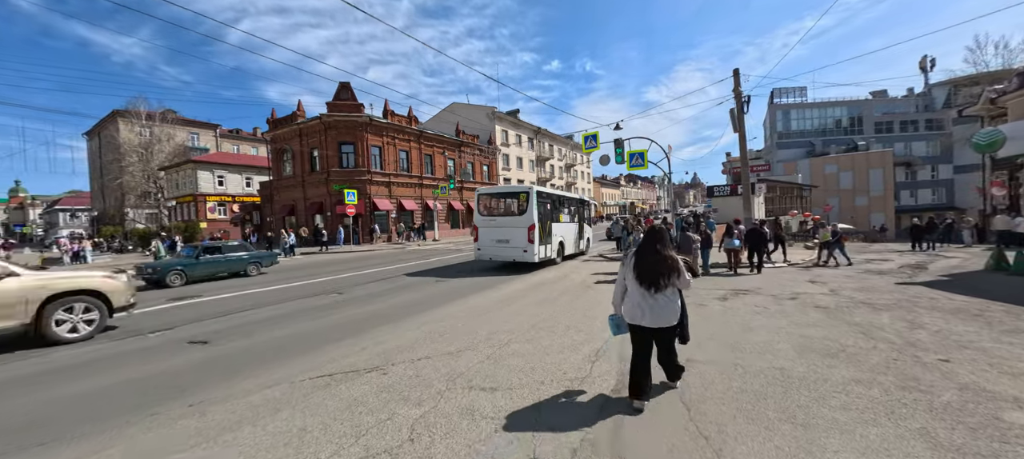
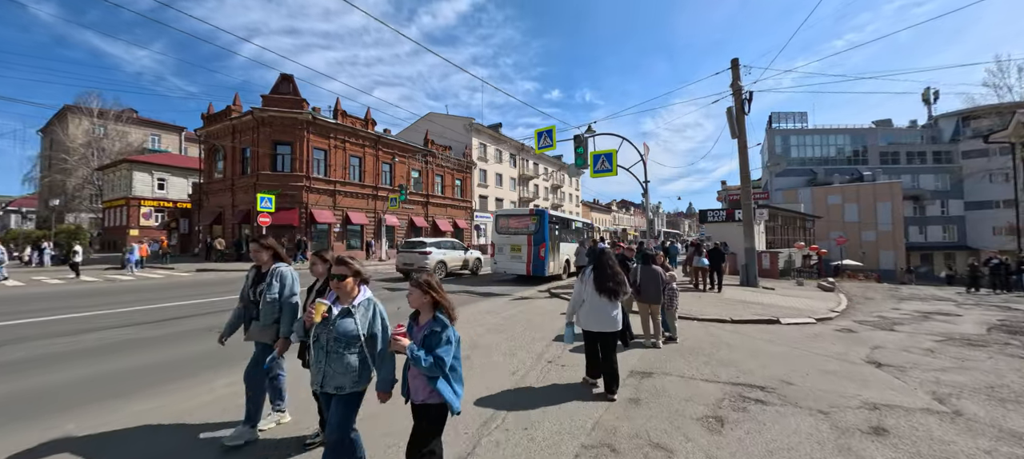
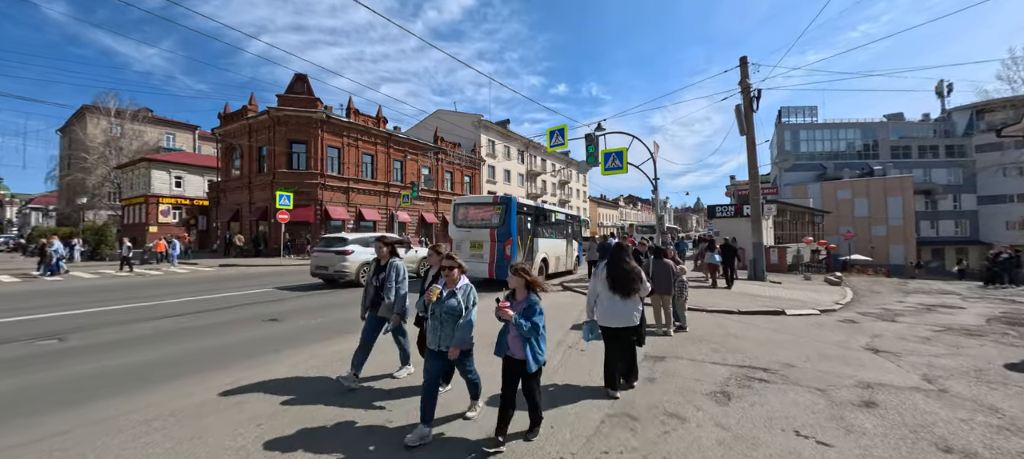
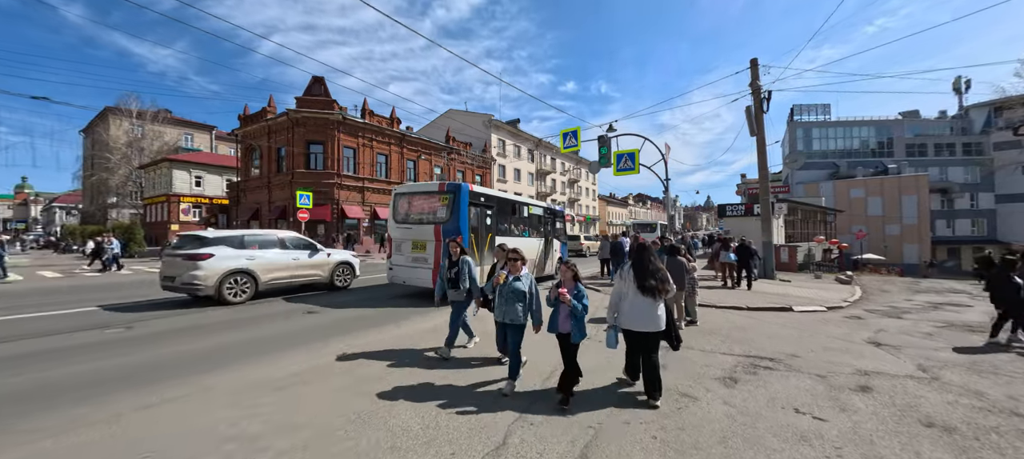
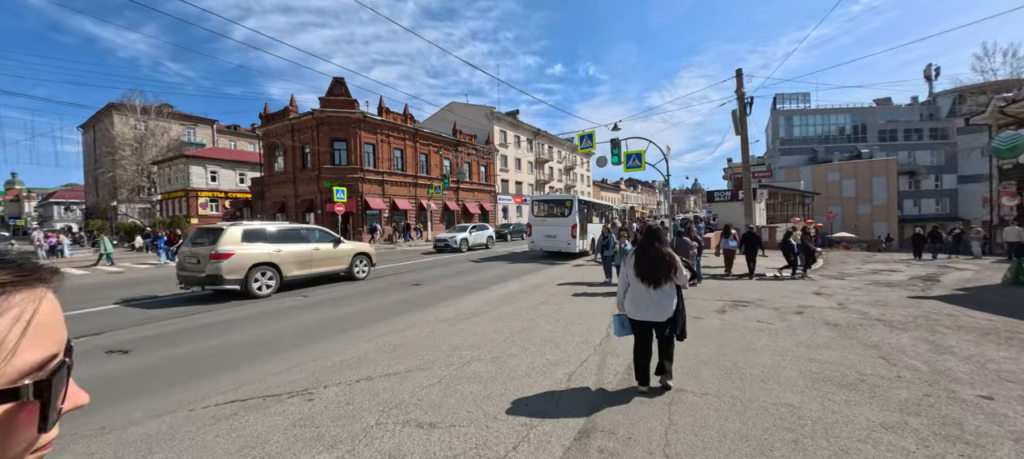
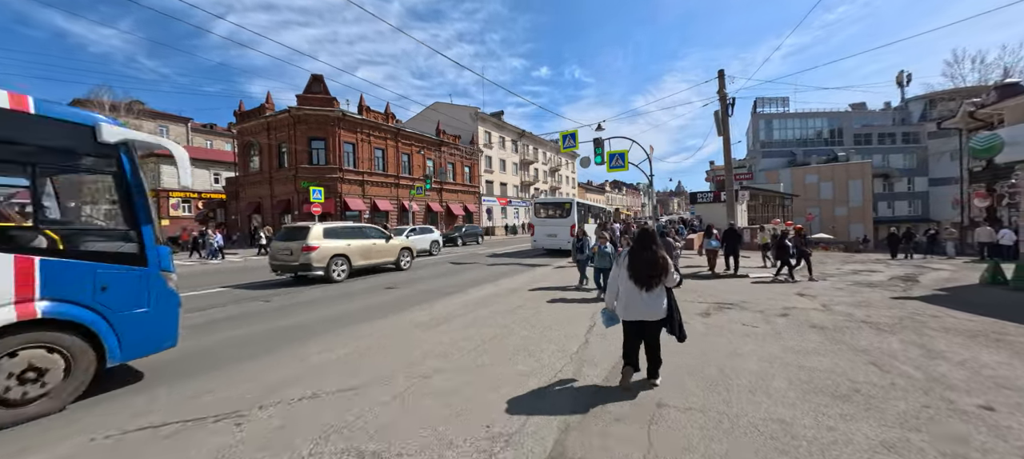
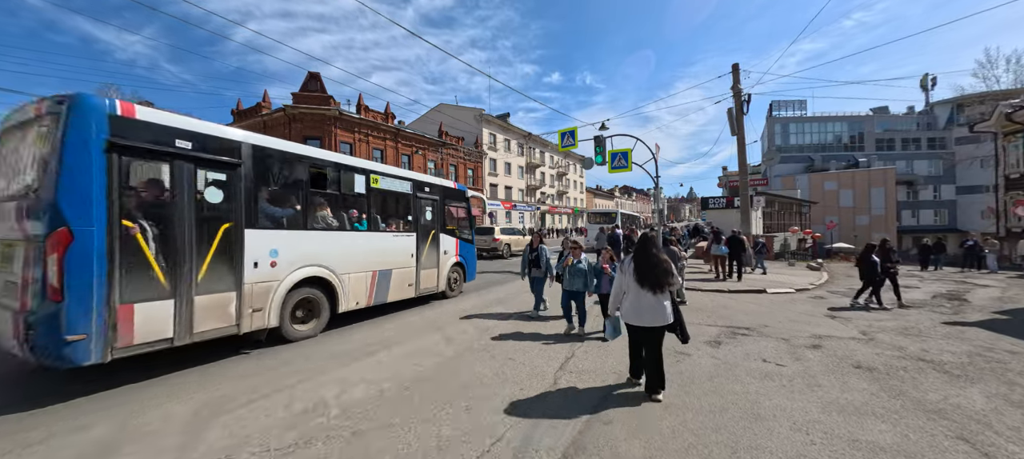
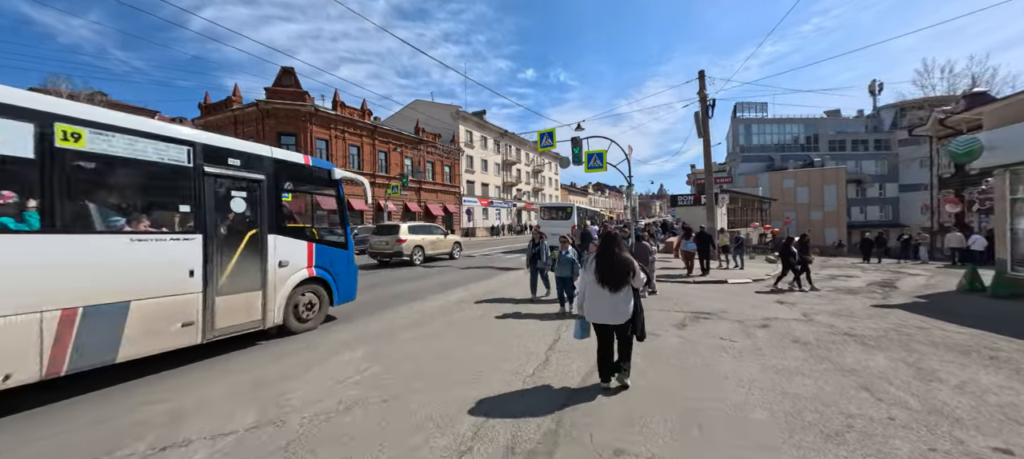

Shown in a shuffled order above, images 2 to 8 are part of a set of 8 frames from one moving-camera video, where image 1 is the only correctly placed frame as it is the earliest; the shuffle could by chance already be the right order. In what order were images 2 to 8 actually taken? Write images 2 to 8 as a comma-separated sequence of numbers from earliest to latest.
5, 6, 8, 7, 4, 3, 2
